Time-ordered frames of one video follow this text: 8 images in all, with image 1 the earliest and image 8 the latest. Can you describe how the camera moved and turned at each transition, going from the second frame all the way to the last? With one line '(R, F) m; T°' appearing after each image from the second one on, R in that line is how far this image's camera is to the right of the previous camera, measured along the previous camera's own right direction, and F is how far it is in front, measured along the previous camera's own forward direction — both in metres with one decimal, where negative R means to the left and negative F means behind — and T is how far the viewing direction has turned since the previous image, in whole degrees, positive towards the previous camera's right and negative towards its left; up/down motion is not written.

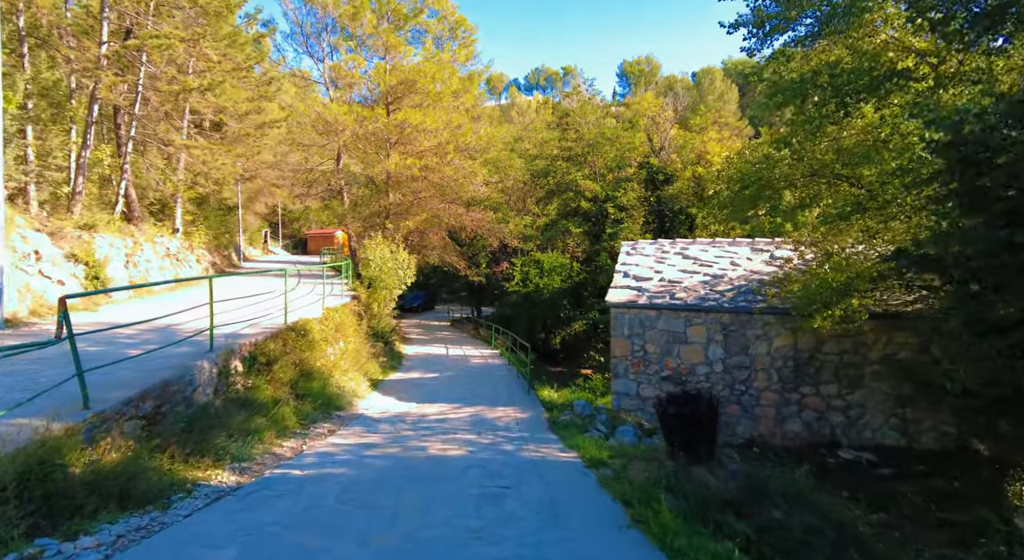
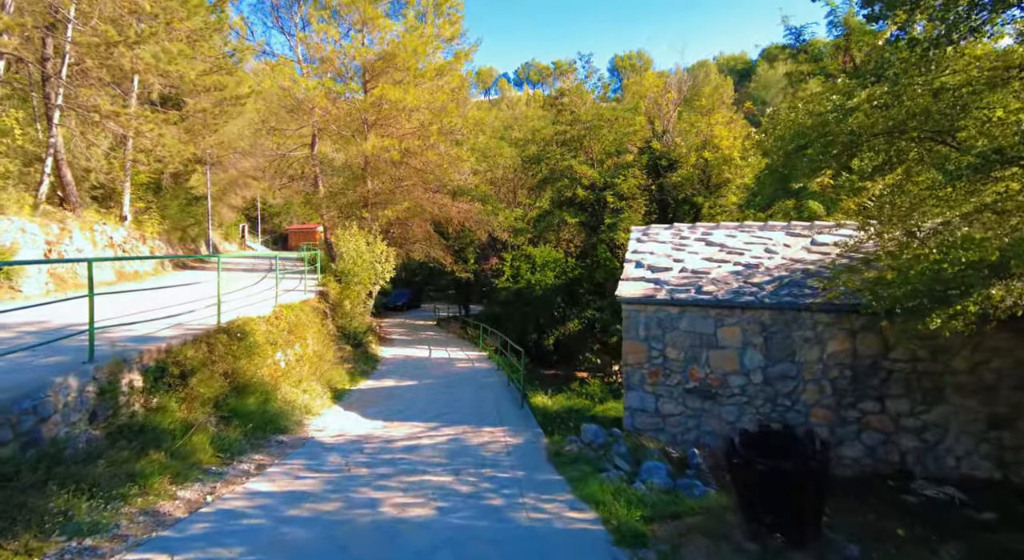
(0.0, +1.8) m; +1°
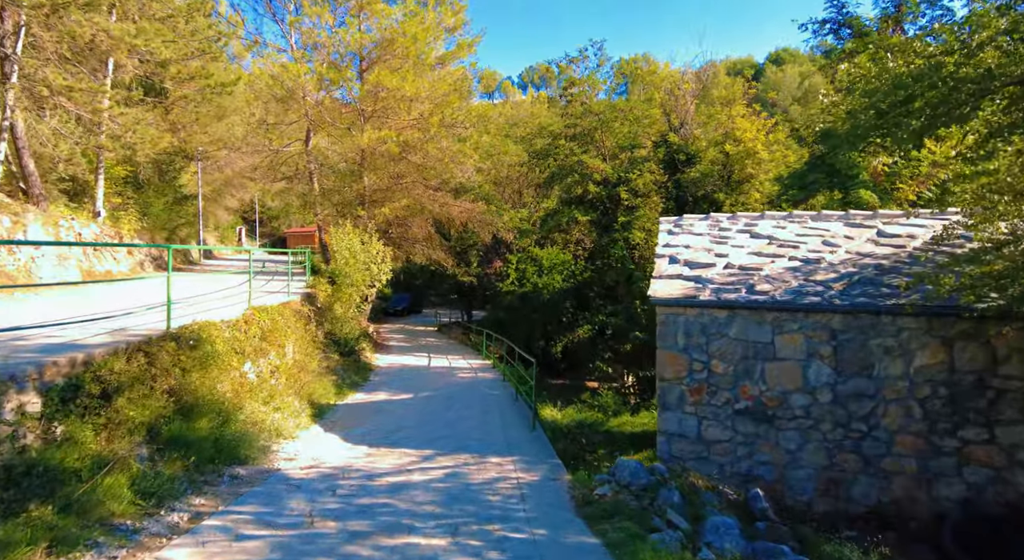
(-0.1, +1.4) m; 0°
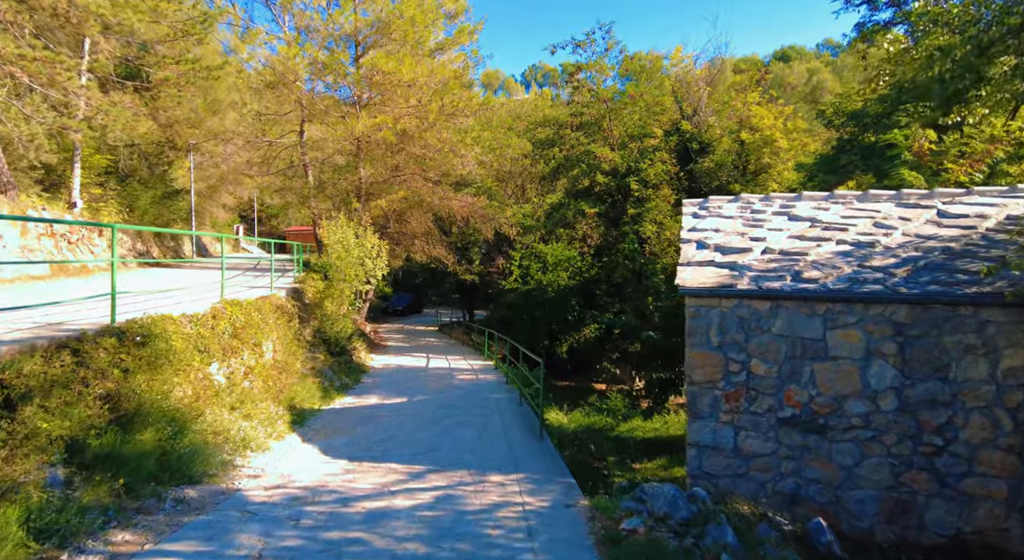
(0.0, +1.0) m; 0°
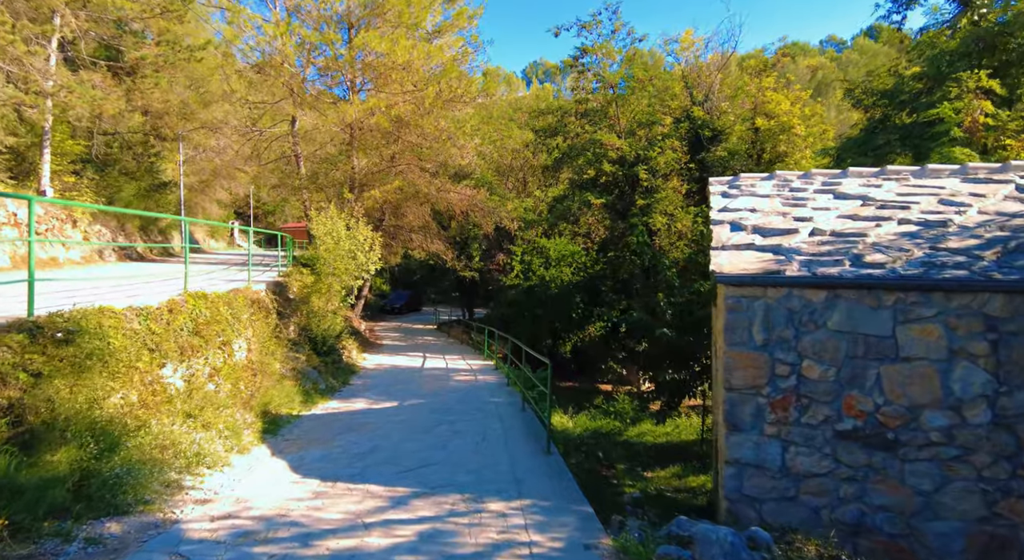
(0.0, +1.0) m; 0°
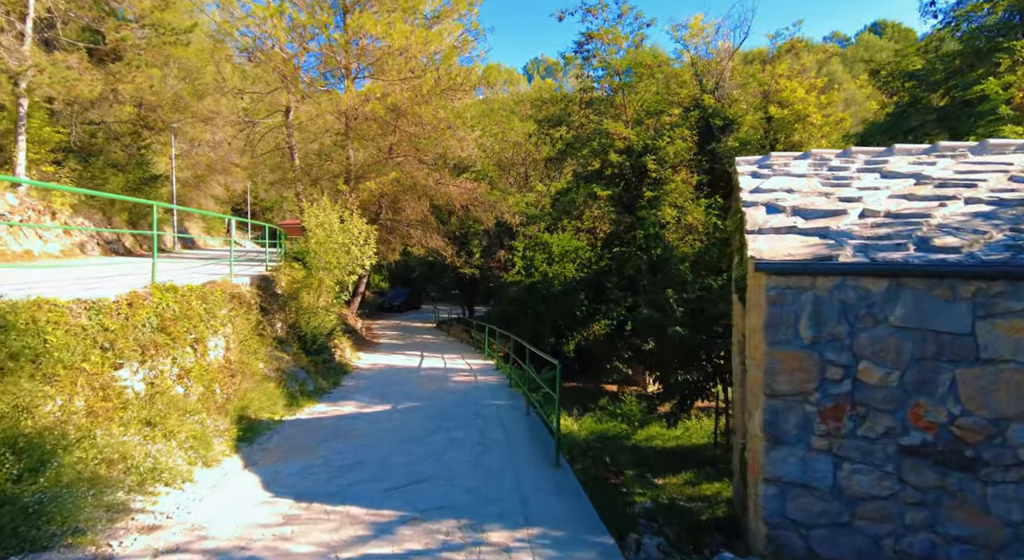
(0.0, +0.7) m; 0°
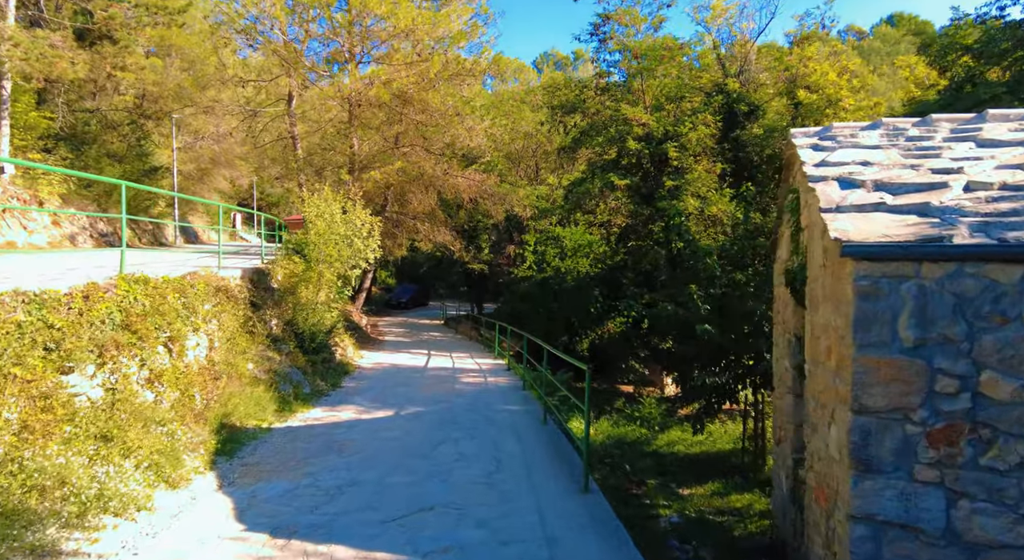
(-0.1, +0.8) m; -1°
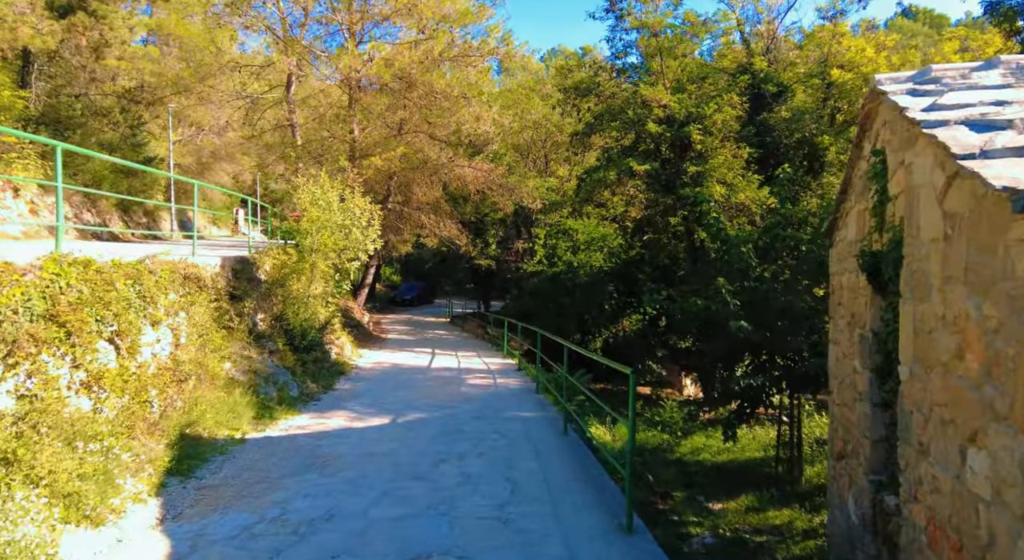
(-0.1, +1.0) m; -1°
